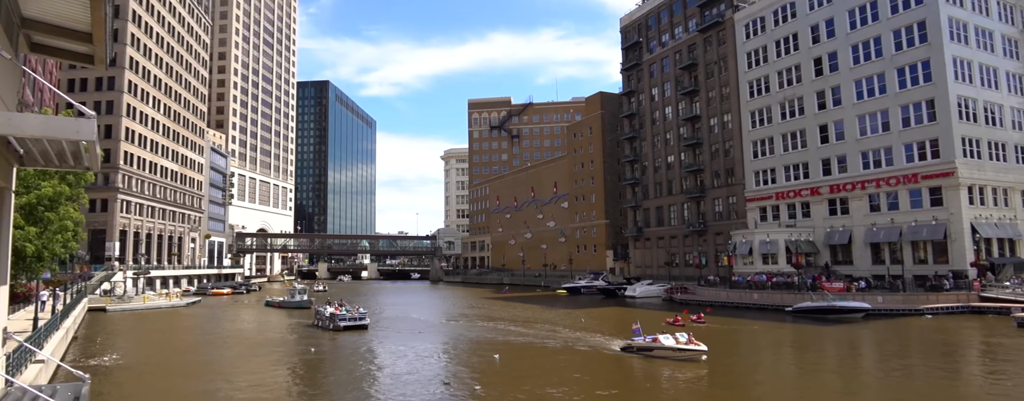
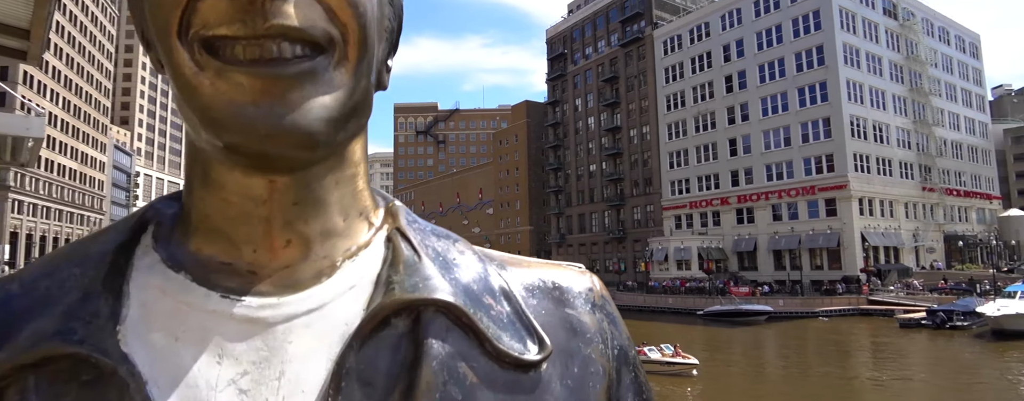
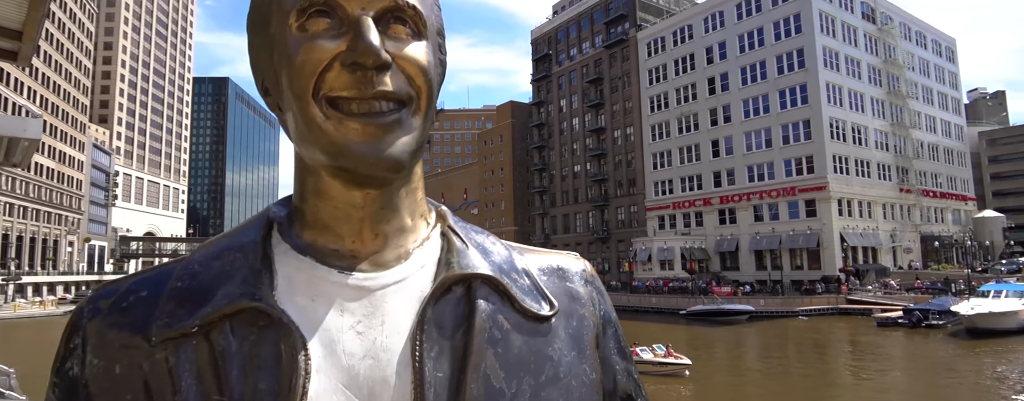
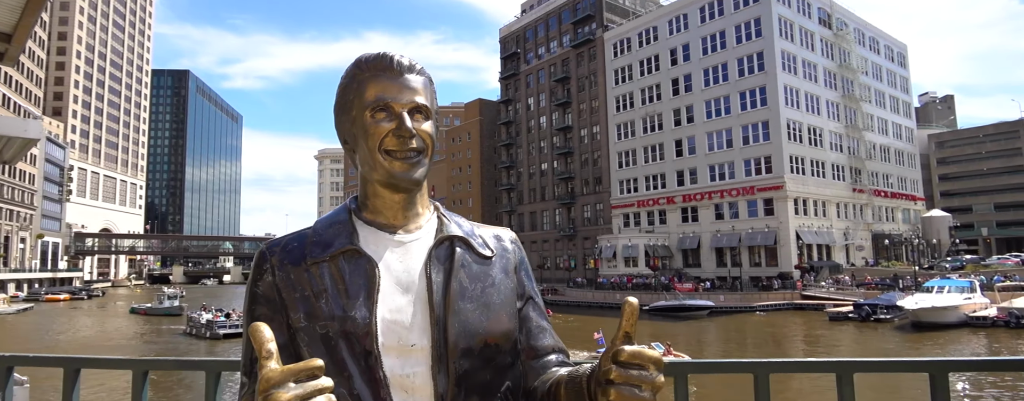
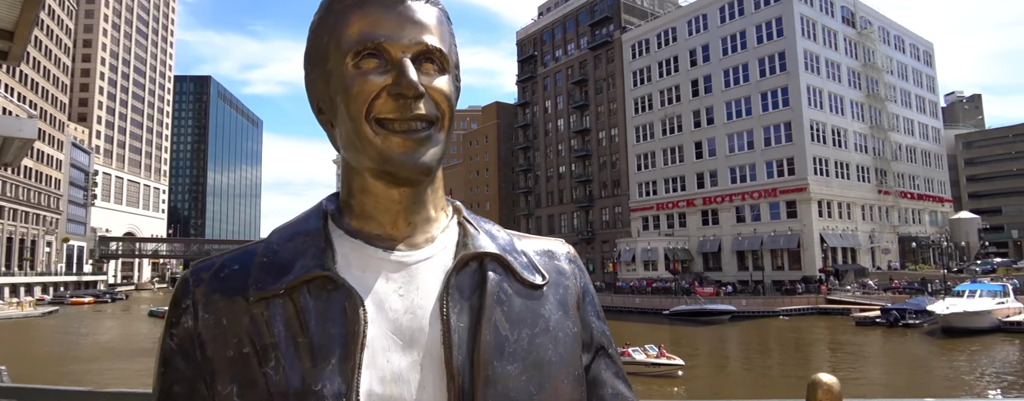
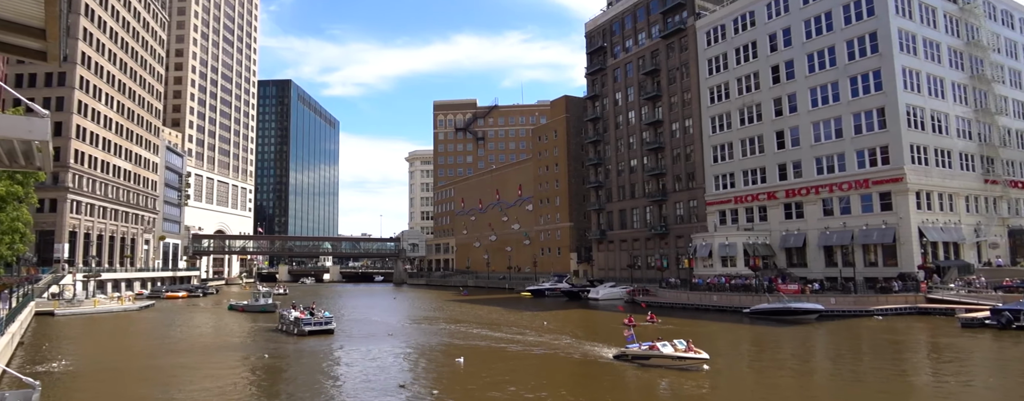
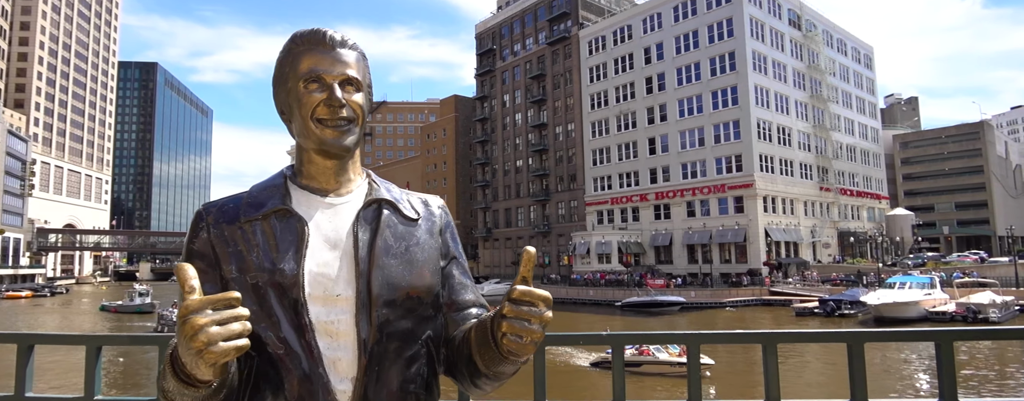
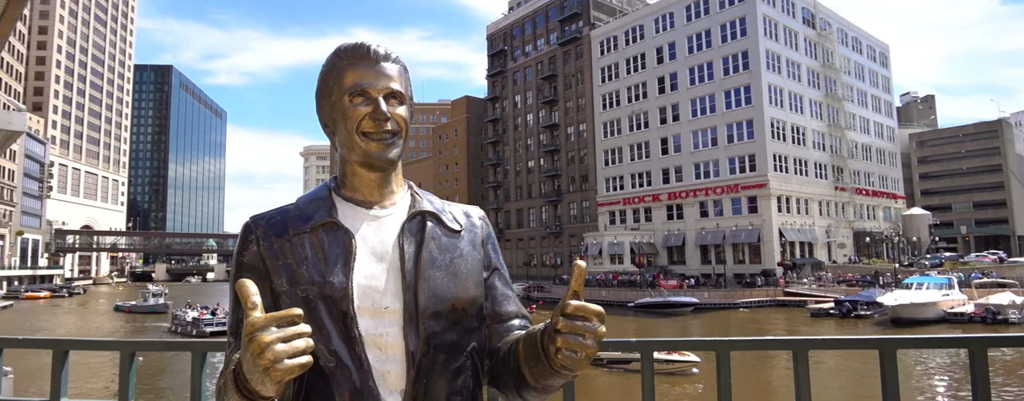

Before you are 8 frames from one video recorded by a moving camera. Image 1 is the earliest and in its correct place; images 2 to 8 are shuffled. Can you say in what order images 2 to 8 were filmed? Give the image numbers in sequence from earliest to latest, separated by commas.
6, 2, 3, 5, 4, 8, 7
